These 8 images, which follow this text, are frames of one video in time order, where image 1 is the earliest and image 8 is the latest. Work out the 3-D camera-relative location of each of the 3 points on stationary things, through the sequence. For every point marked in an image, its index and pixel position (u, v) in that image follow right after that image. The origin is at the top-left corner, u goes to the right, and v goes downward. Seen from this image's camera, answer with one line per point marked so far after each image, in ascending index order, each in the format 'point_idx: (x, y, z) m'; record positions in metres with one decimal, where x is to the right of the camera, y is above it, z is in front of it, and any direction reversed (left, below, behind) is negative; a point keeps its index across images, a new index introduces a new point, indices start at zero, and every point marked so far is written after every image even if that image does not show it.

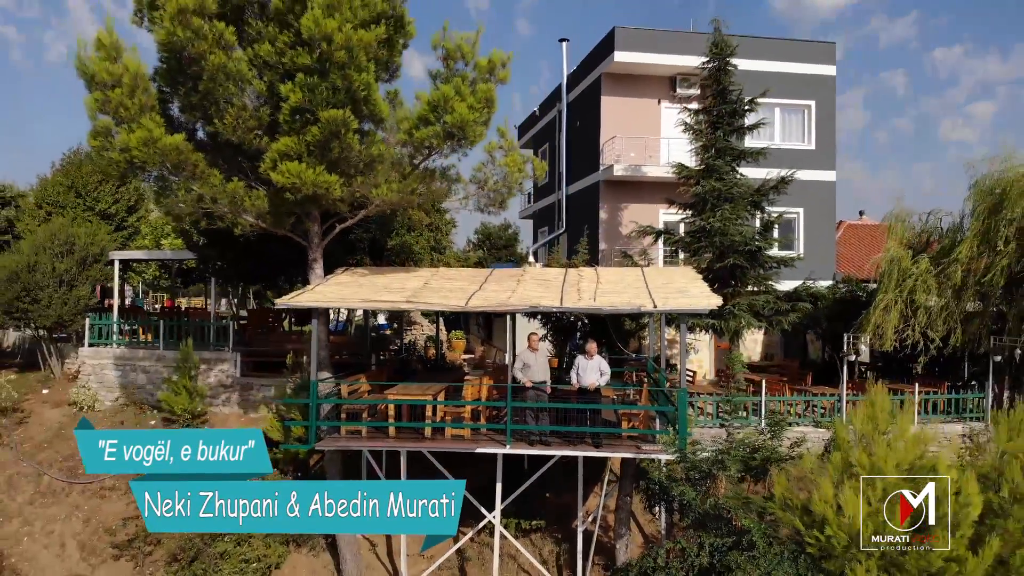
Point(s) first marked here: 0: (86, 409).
0: (-5.2, -1.5, +10.7) m
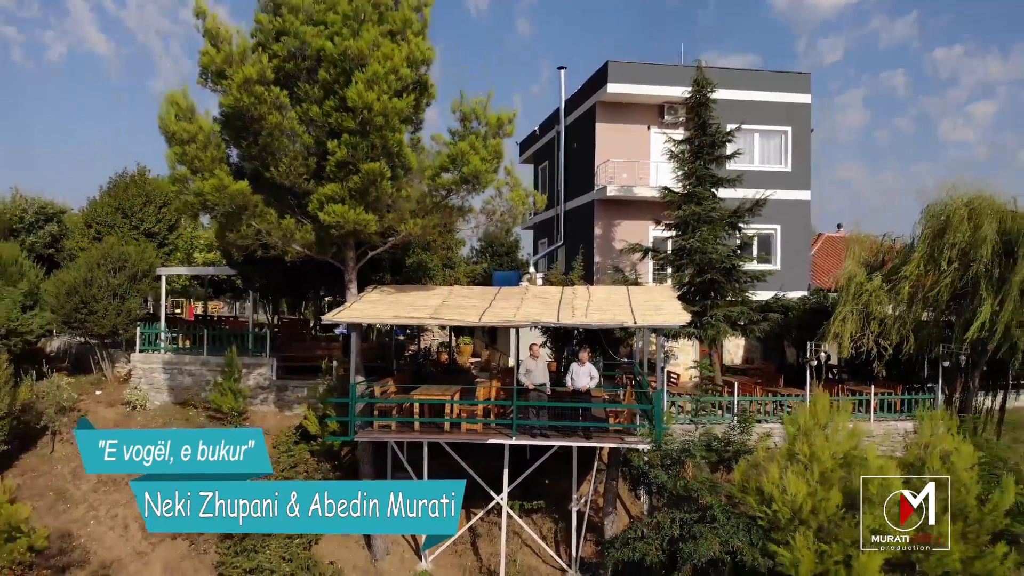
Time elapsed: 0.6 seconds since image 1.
0: (-5.1, -1.6, +12.1) m
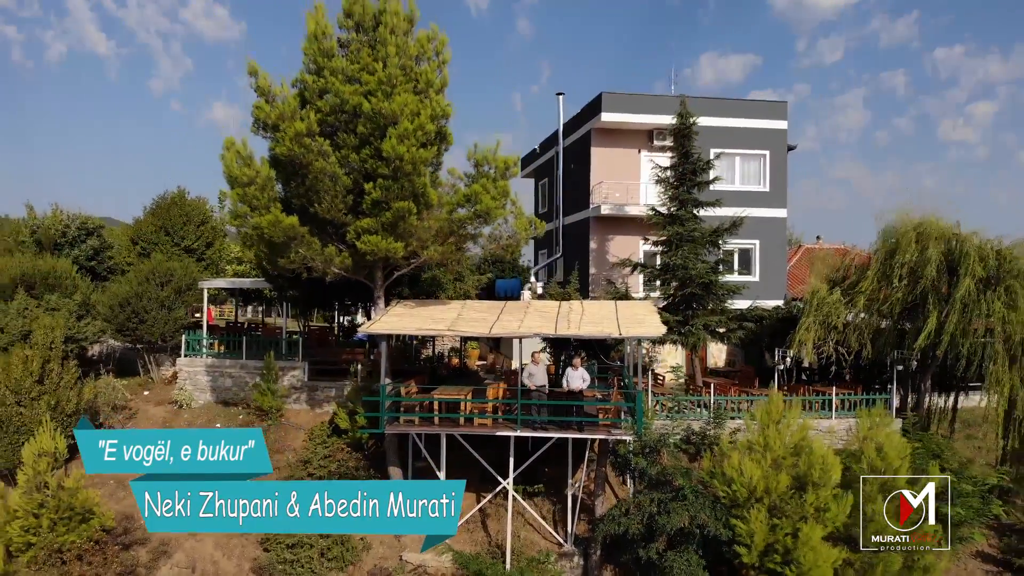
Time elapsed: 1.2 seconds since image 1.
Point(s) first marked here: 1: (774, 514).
0: (-5.1, -1.8, +13.6) m
1: (+2.7, -2.3, +8.8) m
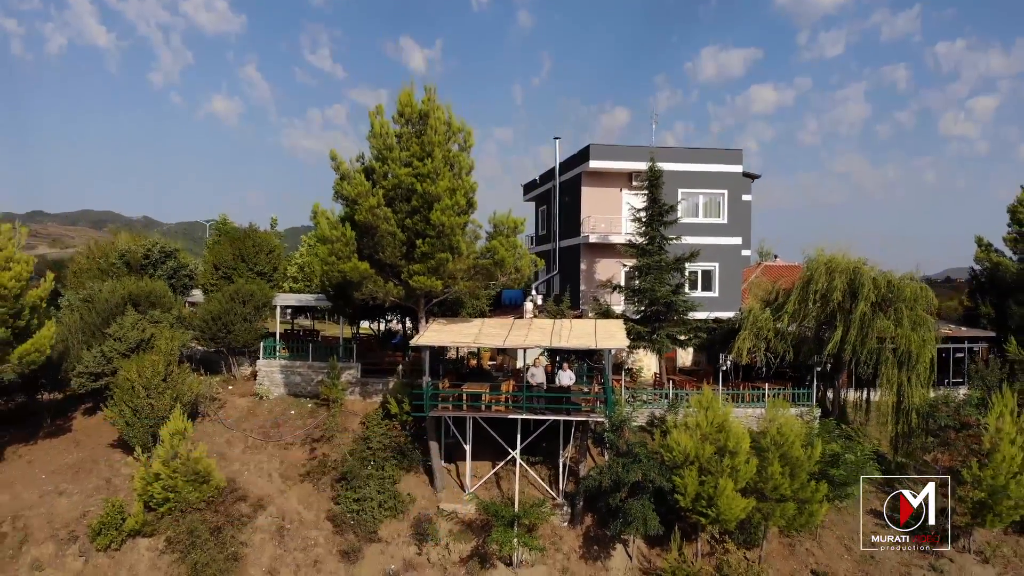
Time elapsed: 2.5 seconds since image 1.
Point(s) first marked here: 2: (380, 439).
0: (-5.0, -2.2, +17.4) m
1: (+2.8, -2.7, +12.6) m
2: (-2.3, -2.6, +15.1) m
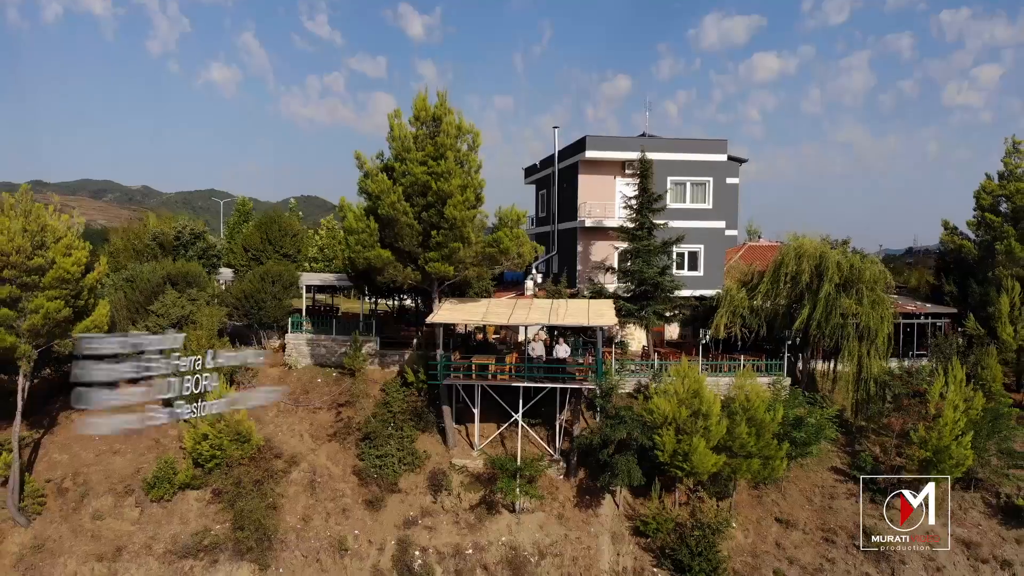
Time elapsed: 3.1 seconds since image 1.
0: (-4.9, -1.8, +19.4) m
1: (+2.8, -2.4, +14.6) m
2: (-2.2, -2.3, +17.2) m
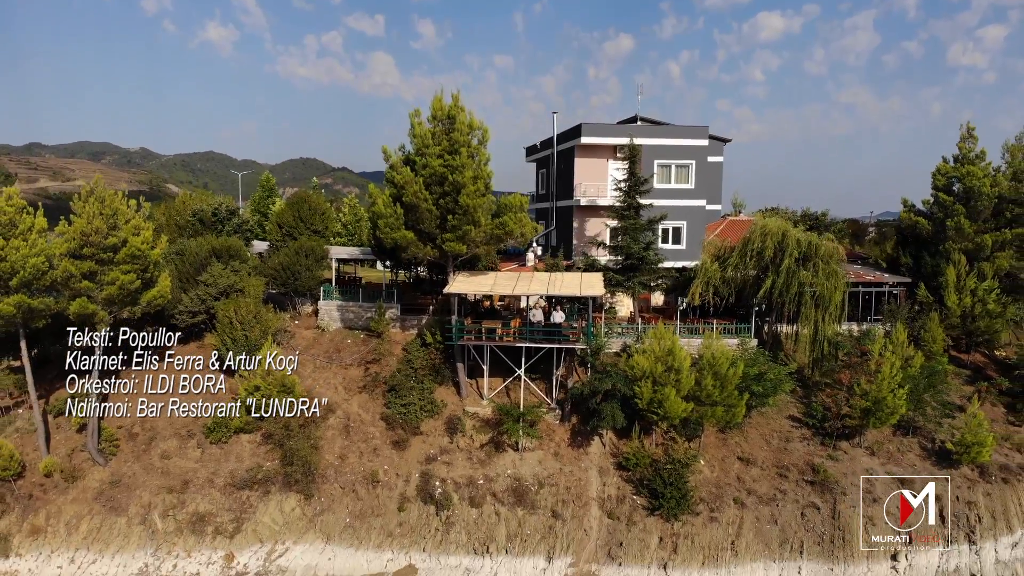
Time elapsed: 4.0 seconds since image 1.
0: (-4.8, -1.1, +22.3) m
1: (+2.9, -2.0, +17.5) m
2: (-2.2, -1.7, +20.1) m
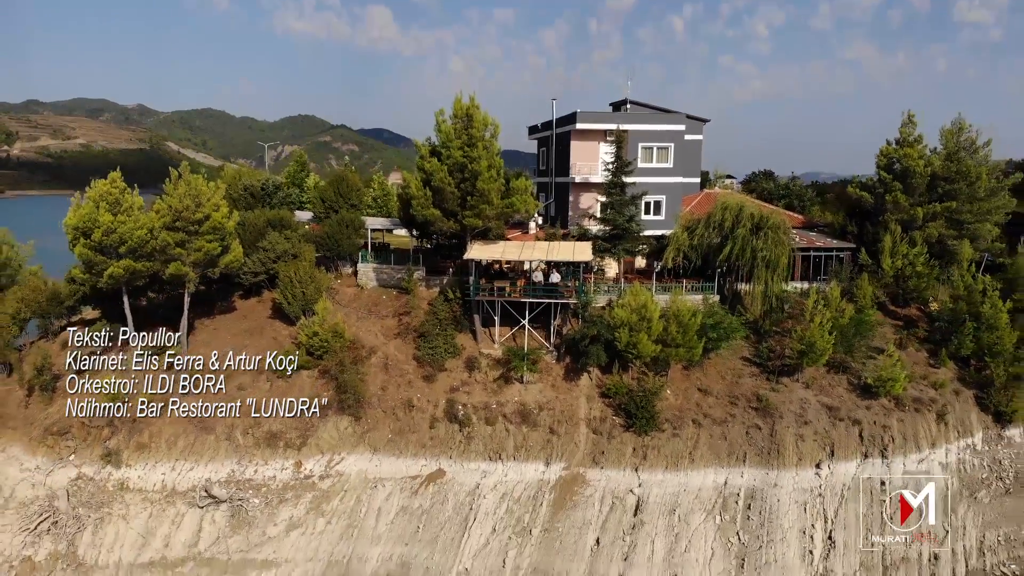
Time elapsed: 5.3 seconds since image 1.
0: (-4.7, 0.0, +27.0) m
1: (+3.1, -1.1, +22.3) m
2: (-2.0, -0.7, +24.8) m
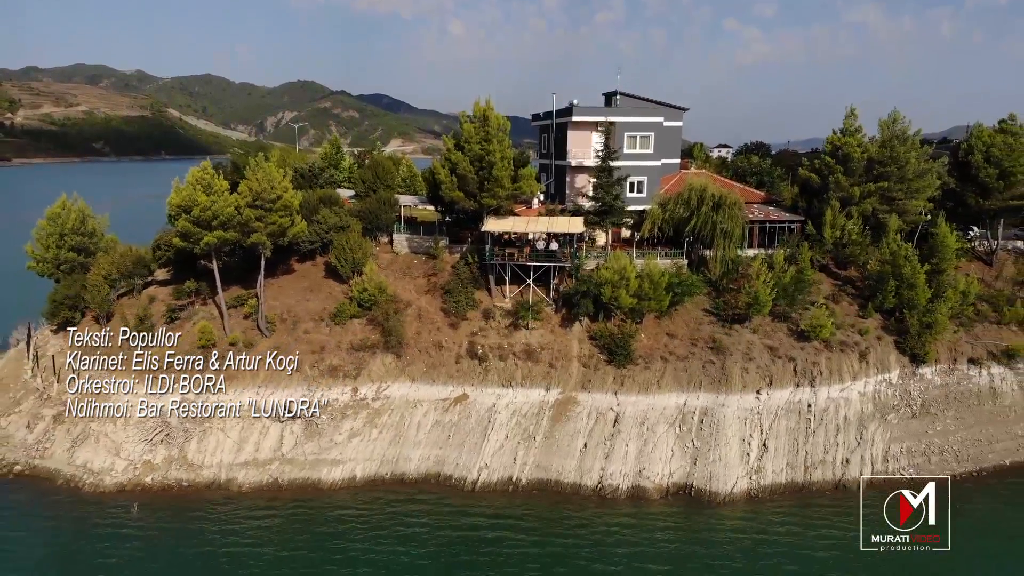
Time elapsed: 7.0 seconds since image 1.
0: (-4.4, +1.3, +33.3) m
1: (+3.3, 0.0, +28.6) m
2: (-1.7, +0.5, +31.2) m
